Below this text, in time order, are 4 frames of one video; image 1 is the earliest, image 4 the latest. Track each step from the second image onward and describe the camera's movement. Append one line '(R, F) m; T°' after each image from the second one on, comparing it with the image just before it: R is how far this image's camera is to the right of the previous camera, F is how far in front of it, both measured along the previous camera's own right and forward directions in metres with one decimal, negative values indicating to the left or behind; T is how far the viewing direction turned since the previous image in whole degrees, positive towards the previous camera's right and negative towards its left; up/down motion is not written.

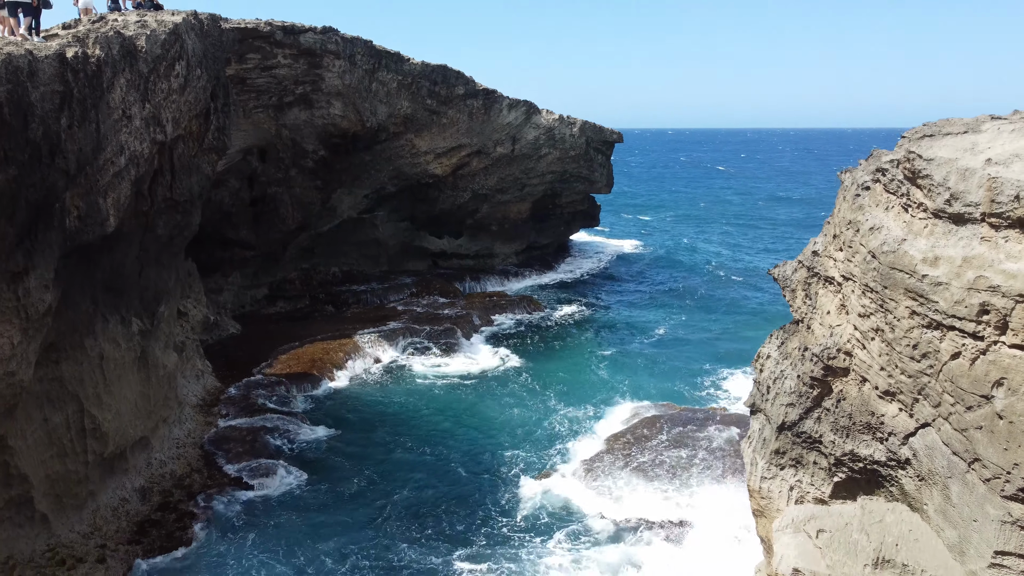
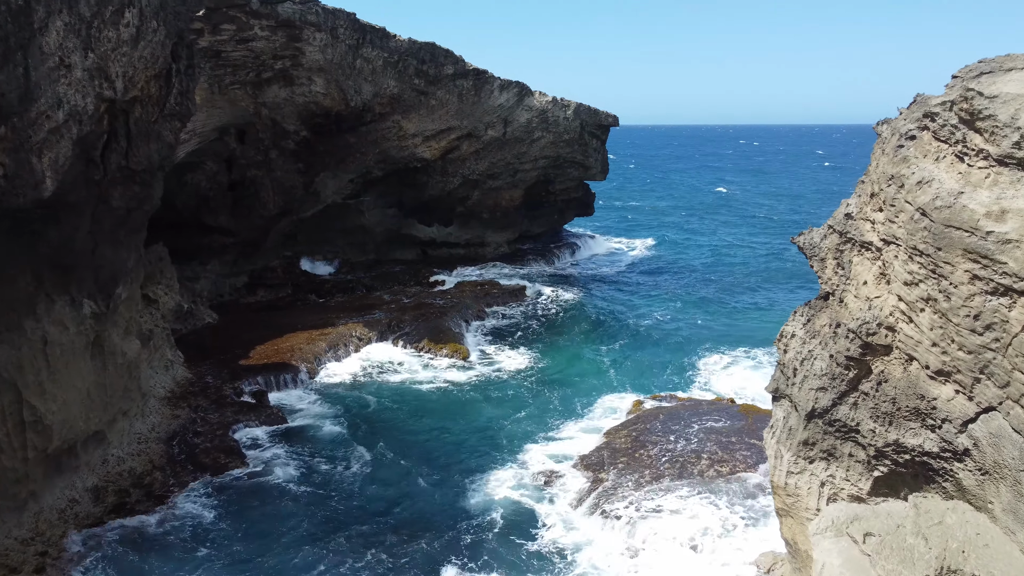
(0.0, +1.6) m; +1°
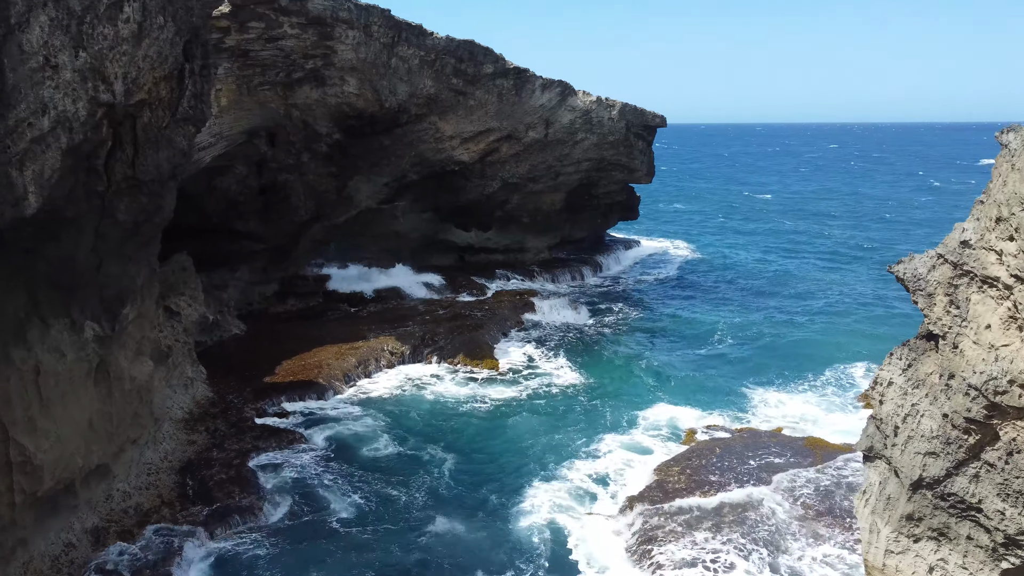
(0.0, +1.8) m; -3°
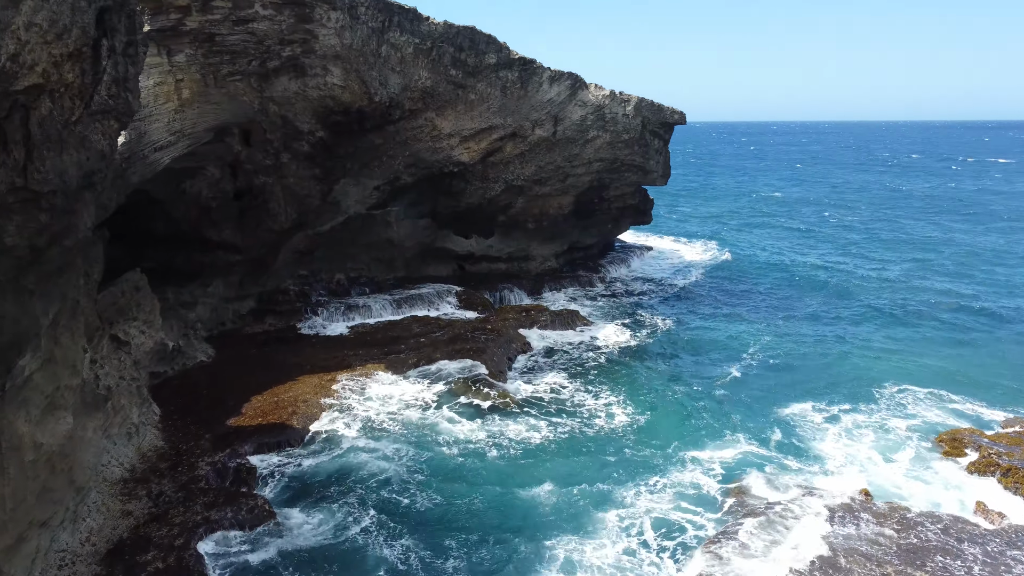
(-0.3, +3.6) m; 0°
